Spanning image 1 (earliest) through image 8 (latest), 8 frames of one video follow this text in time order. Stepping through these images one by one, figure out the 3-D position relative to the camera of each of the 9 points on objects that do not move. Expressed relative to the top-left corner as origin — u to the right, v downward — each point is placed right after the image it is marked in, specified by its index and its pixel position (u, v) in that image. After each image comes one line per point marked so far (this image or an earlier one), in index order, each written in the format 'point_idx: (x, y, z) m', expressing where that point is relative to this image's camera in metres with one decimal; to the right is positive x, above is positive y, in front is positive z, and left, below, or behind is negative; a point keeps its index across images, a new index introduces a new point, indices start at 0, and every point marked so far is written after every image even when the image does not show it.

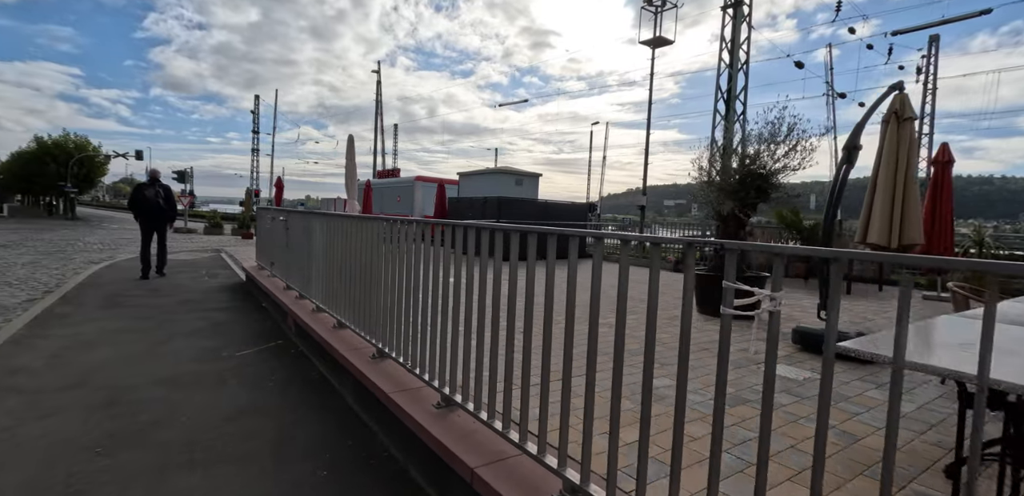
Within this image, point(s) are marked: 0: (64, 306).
0: (-6.0, -0.8, +6.6) m
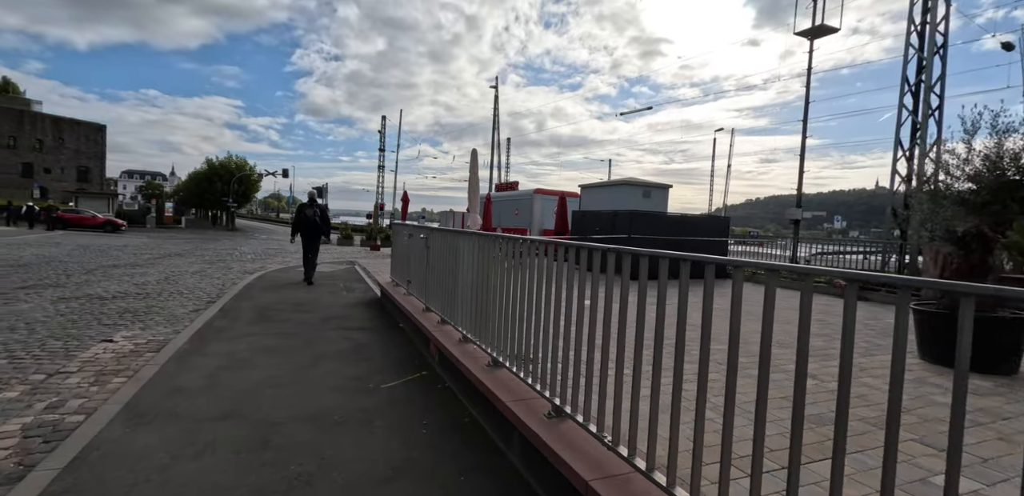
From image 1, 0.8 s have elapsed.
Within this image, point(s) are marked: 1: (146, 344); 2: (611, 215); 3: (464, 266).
0: (-4.0, -1.0, +6.8) m
1: (-4.2, -1.1, +5.6) m
2: (+2.9, +0.9, +14.0) m
3: (-0.5, -0.2, +5.2) m
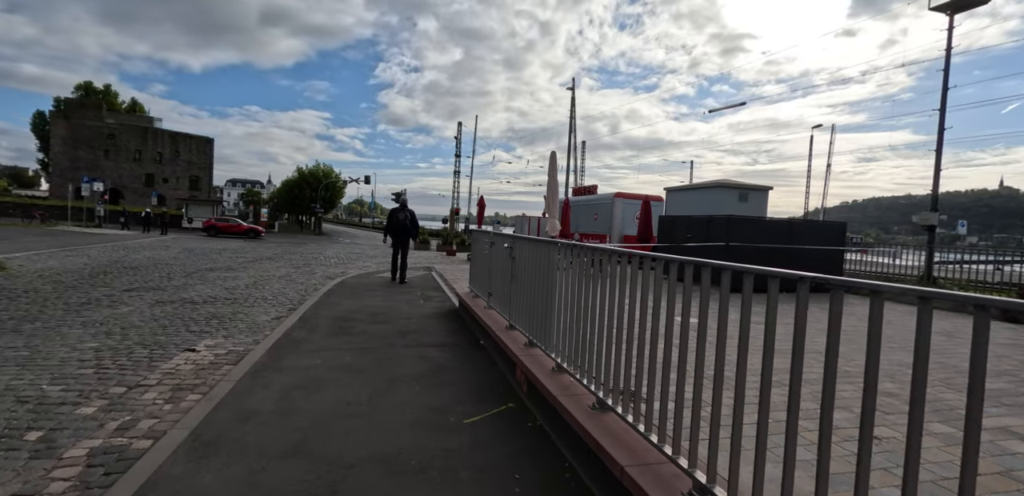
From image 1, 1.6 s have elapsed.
0: (-2.8, -1.1, +6.6) m
1: (-3.2, -1.2, +5.4) m
2: (+5.0, +0.7, +12.7) m
3: (+0.4, -0.3, +4.5) m
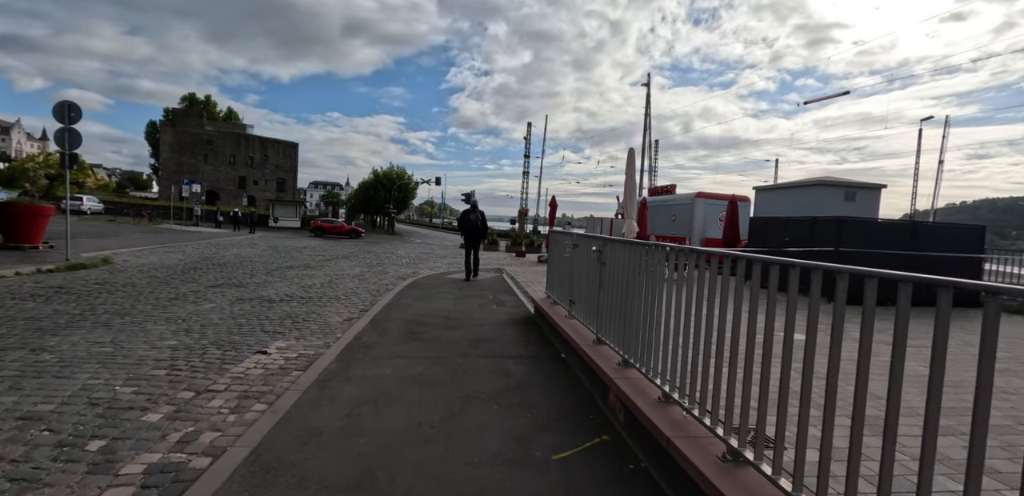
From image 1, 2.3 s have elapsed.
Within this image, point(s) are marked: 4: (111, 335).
0: (-1.8, -1.1, +6.3) m
1: (-2.3, -1.2, +5.2) m
2: (+6.8, +0.6, +11.3) m
3: (+1.1, -0.3, +3.8) m
4: (-4.7, -1.0, +5.8) m
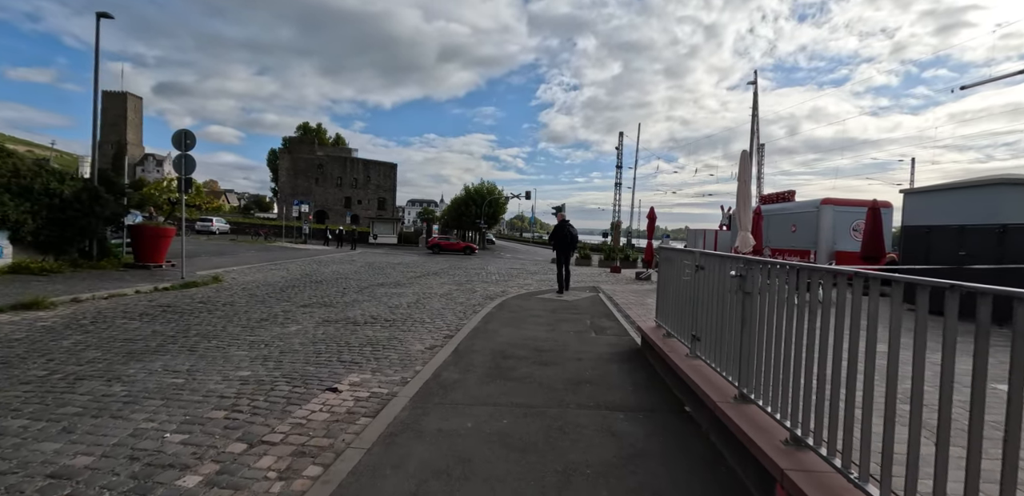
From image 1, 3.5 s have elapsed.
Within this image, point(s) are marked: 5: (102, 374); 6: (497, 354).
0: (-0.7, -1.3, +5.5) m
1: (-1.3, -1.4, +4.5) m
2: (+8.8, +0.3, +8.9) m
3: (+1.8, -0.5, +2.5) m
4: (-3.6, -1.3, +5.5) m
5: (-4.1, -1.3, +4.9) m
6: (-0.2, -1.3, +6.0) m
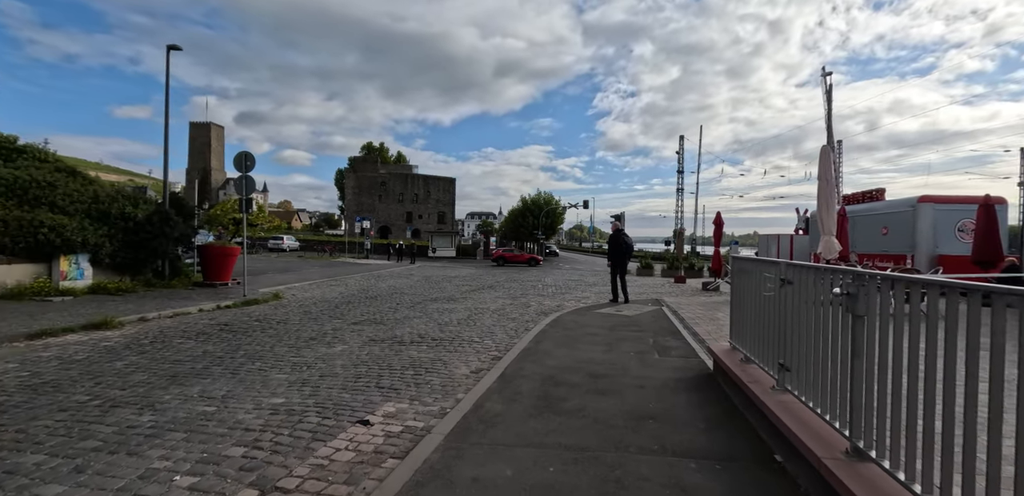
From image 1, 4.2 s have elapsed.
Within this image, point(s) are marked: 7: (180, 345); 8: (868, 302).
0: (-0.1, -1.5, +4.9) m
1: (-0.9, -1.6, +4.0) m
2: (+9.6, +0.3, +7.2) m
3: (+1.9, -0.5, +1.7) m
4: (-3.1, -1.5, +5.3) m
5: (-3.6, -1.5, +4.8) m
6: (+0.4, -1.4, +5.4) m
7: (-5.2, -1.5, +7.7) m
8: (+2.1, -0.3, +2.8) m
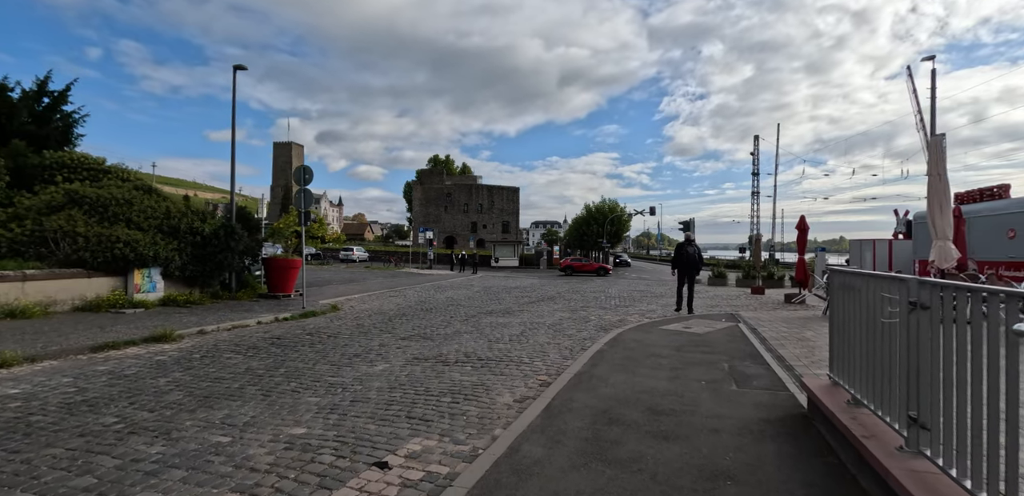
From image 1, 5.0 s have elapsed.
0: (+0.2, -1.6, +4.2) m
1: (-0.7, -1.7, +3.4) m
2: (+10.2, +0.2, +5.2) m
3: (+1.8, -0.6, +0.8) m
4: (-2.6, -1.7, +5.0) m
5: (-3.2, -1.6, +4.5) m
6: (+0.8, -1.6, +4.6) m
7: (-4.4, -1.7, +7.6) m
8: (+2.1, -0.4, +1.8) m
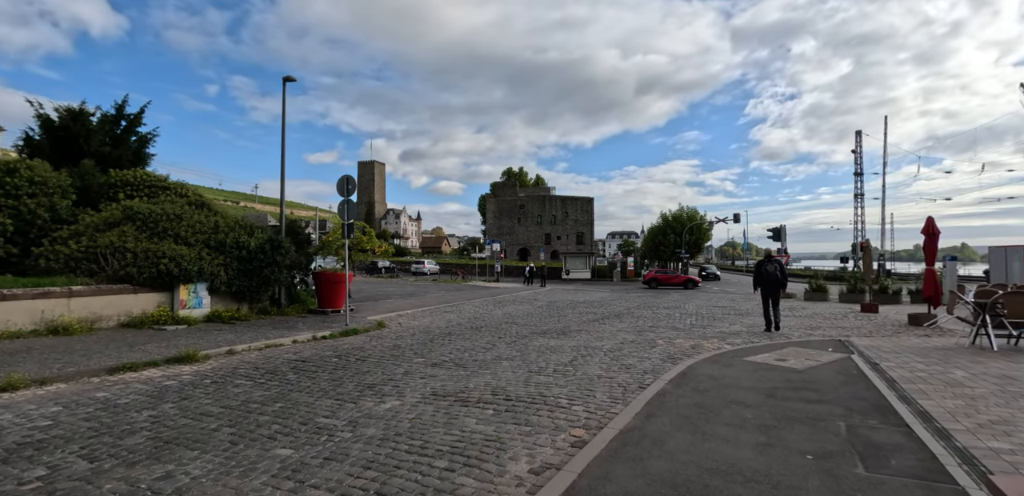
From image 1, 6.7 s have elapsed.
0: (+0.2, -1.7, +2.7) m
1: (-0.8, -1.7, +2.1) m
2: (+10.1, +0.2, +2.3) m
3: (+1.2, -0.5, -0.9) m
4: (-2.5, -1.8, +4.0) m
5: (-3.2, -1.8, +3.6) m
6: (+0.8, -1.6, +3.0) m
7: (-3.9, -2.0, +6.8) m
8: (+1.7, -0.4, +0.1) m
